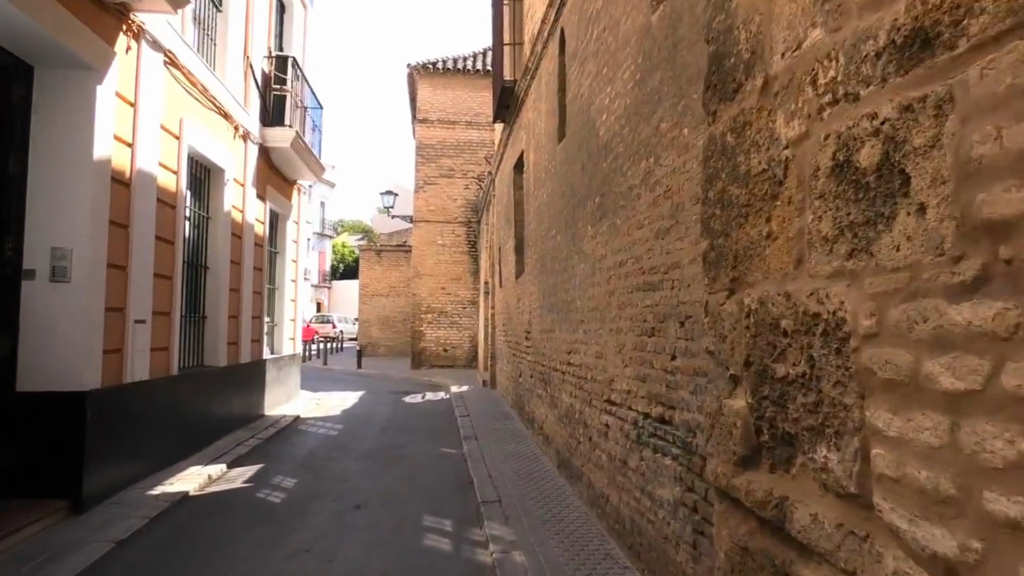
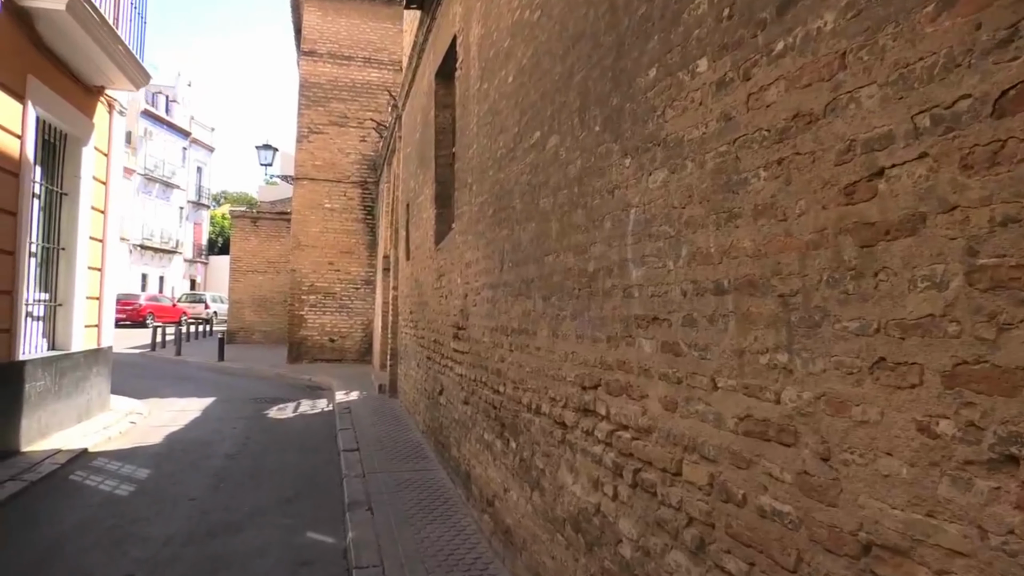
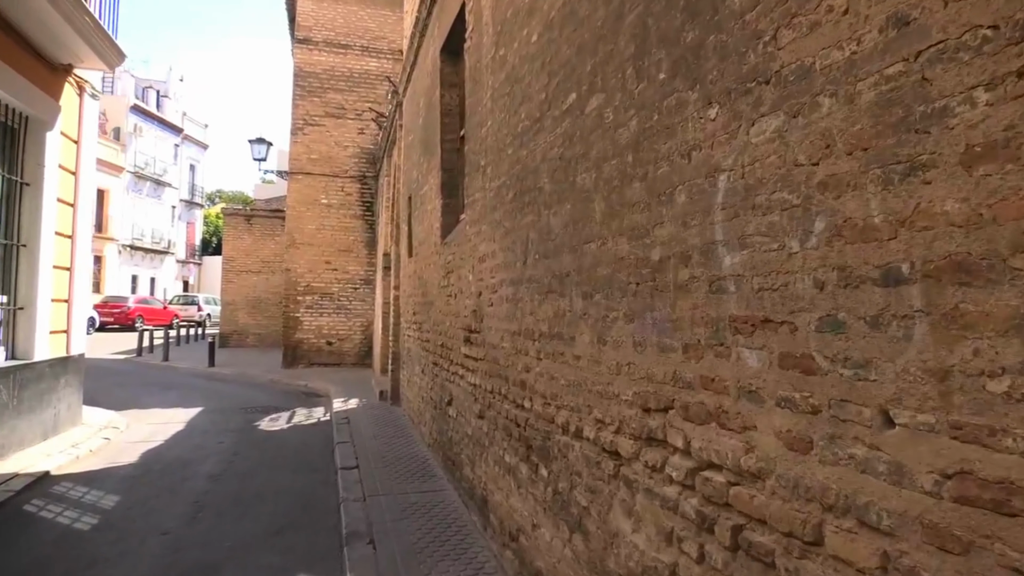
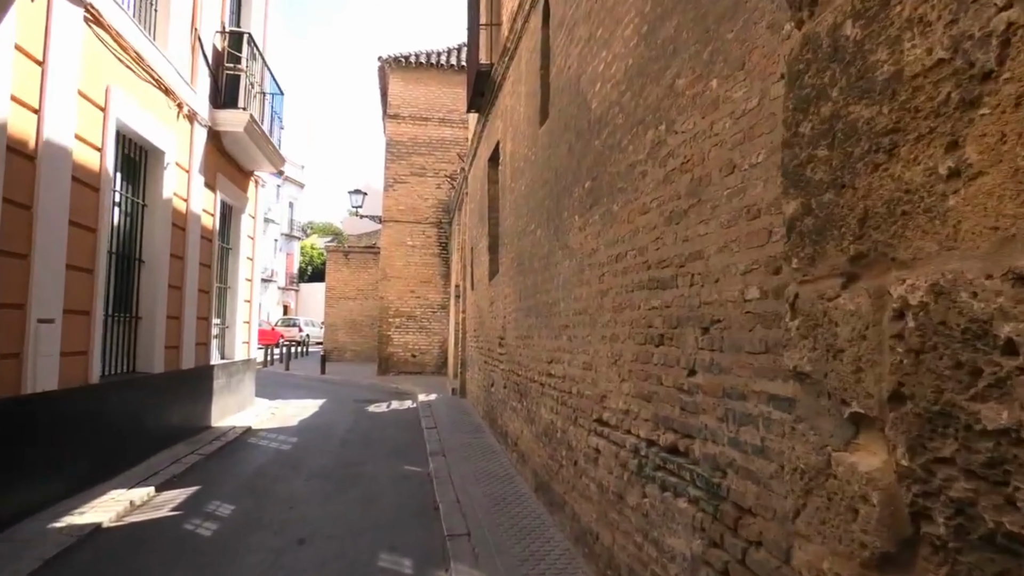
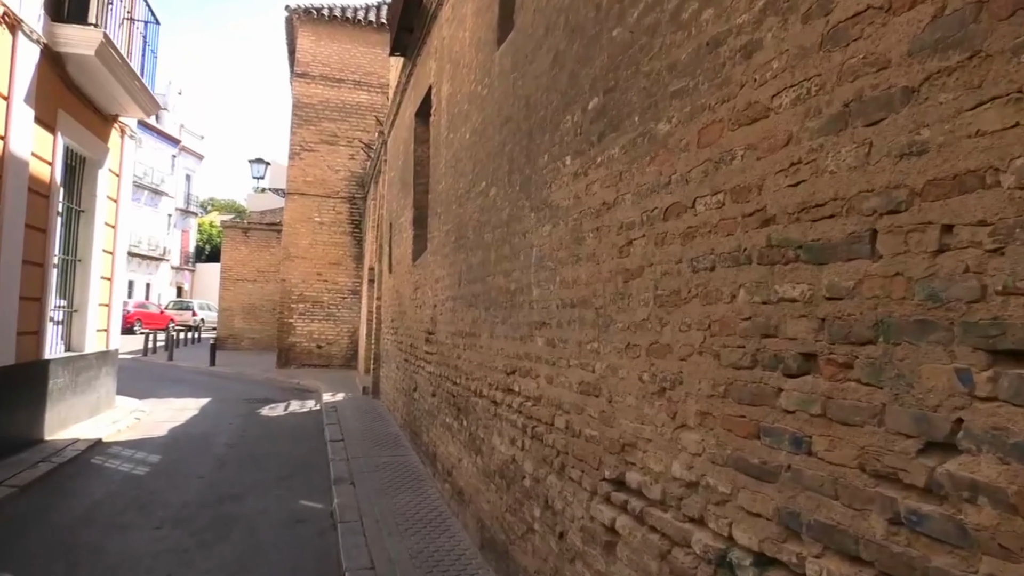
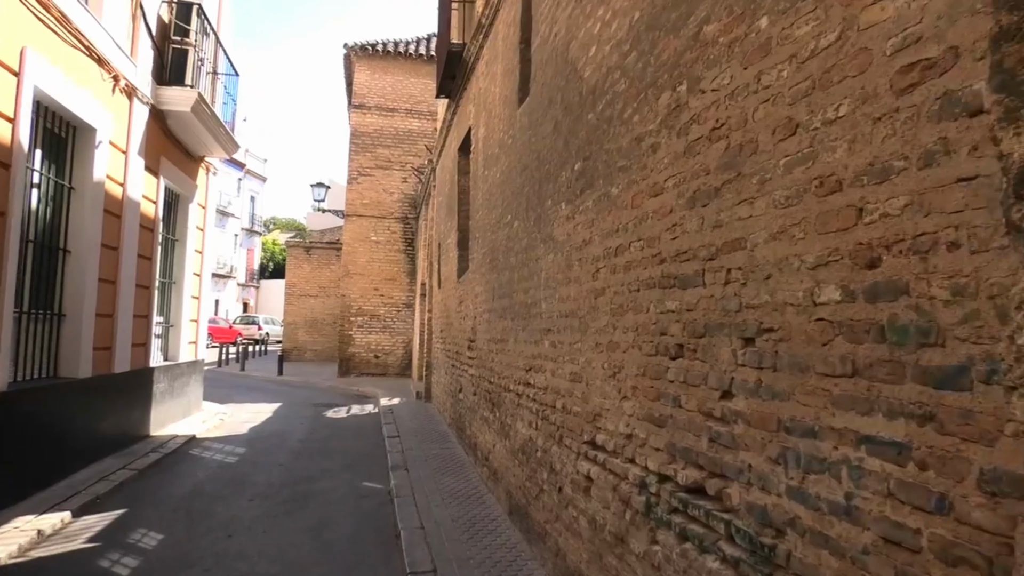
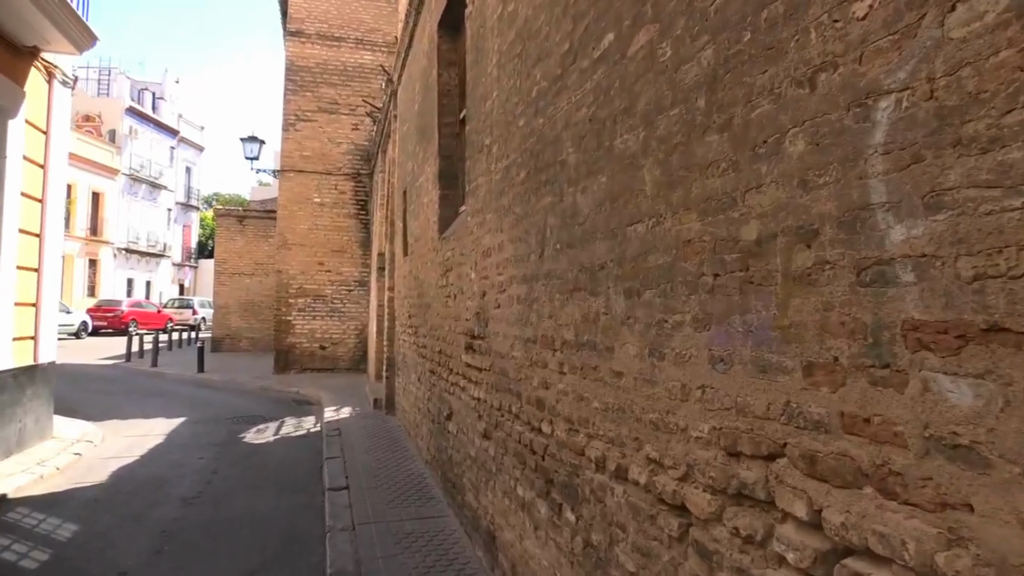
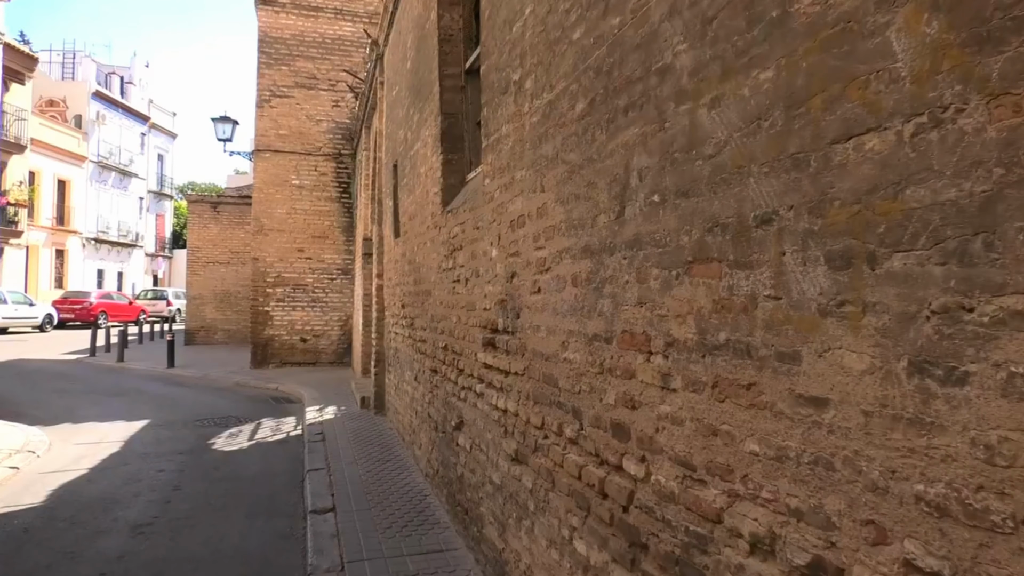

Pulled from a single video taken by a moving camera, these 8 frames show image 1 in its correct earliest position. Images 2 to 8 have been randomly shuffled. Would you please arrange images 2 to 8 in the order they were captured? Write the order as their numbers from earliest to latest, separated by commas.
4, 6, 5, 2, 3, 7, 8
